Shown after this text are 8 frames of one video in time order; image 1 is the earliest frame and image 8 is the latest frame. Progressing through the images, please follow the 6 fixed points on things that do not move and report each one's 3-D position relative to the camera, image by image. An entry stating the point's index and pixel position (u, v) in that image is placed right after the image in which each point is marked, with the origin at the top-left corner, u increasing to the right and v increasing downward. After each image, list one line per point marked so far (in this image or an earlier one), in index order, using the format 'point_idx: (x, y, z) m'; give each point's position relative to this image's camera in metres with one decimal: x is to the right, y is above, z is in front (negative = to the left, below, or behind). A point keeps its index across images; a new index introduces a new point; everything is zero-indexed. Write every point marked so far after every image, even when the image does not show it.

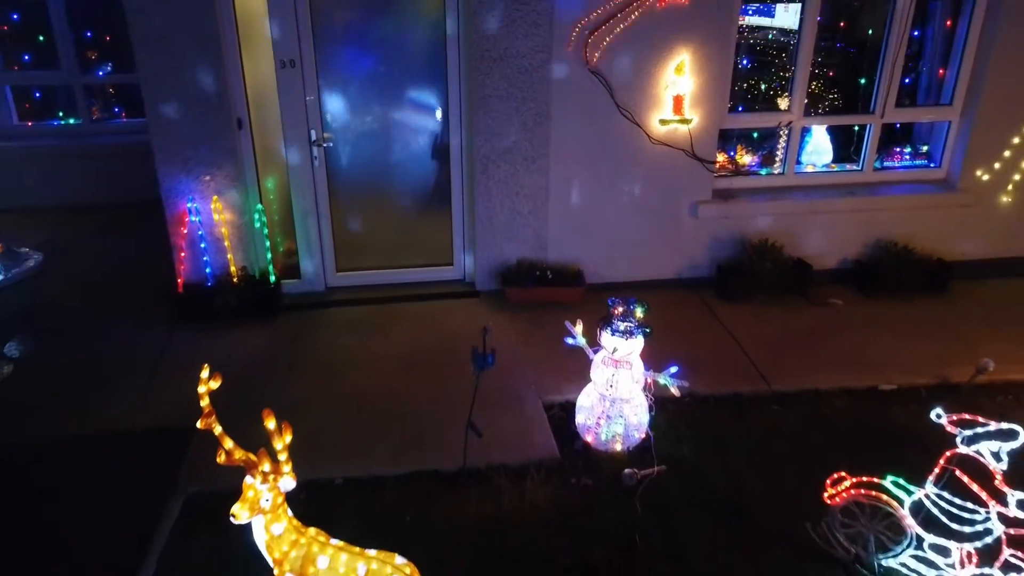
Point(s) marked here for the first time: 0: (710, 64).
0: (+0.6, +0.7, +4.5) m
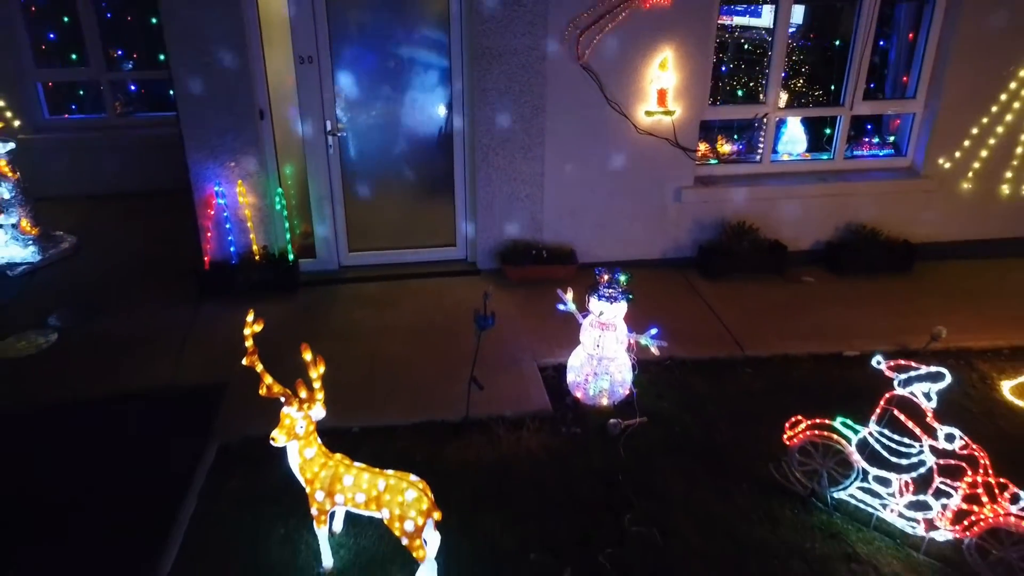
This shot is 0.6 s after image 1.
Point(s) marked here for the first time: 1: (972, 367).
0: (+0.6, +0.8, +5.0) m
1: (+1.4, -0.2, +4.4) m
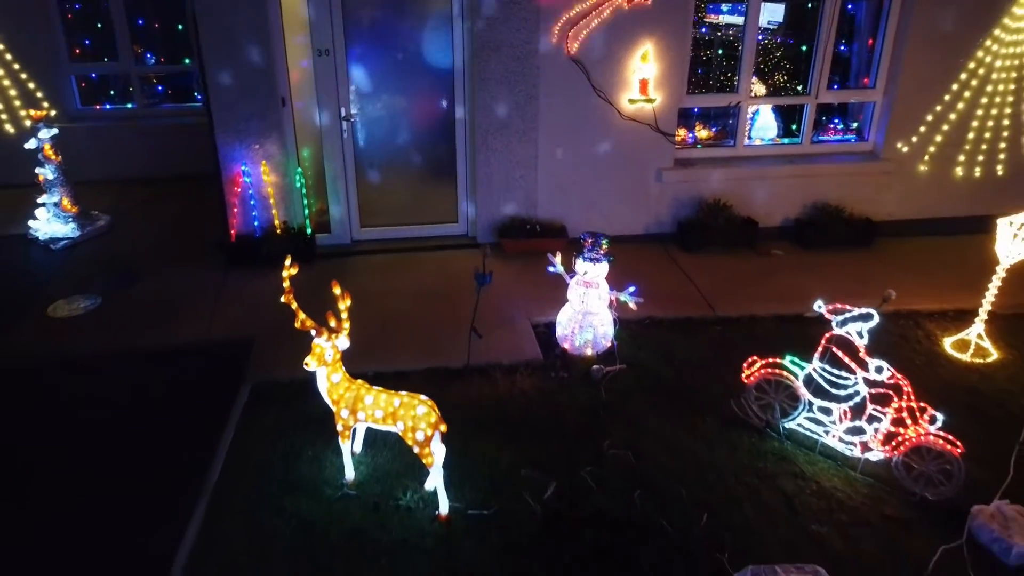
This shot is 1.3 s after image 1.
0: (+0.6, +0.9, +5.5) m
1: (+1.4, -0.1, +4.9) m
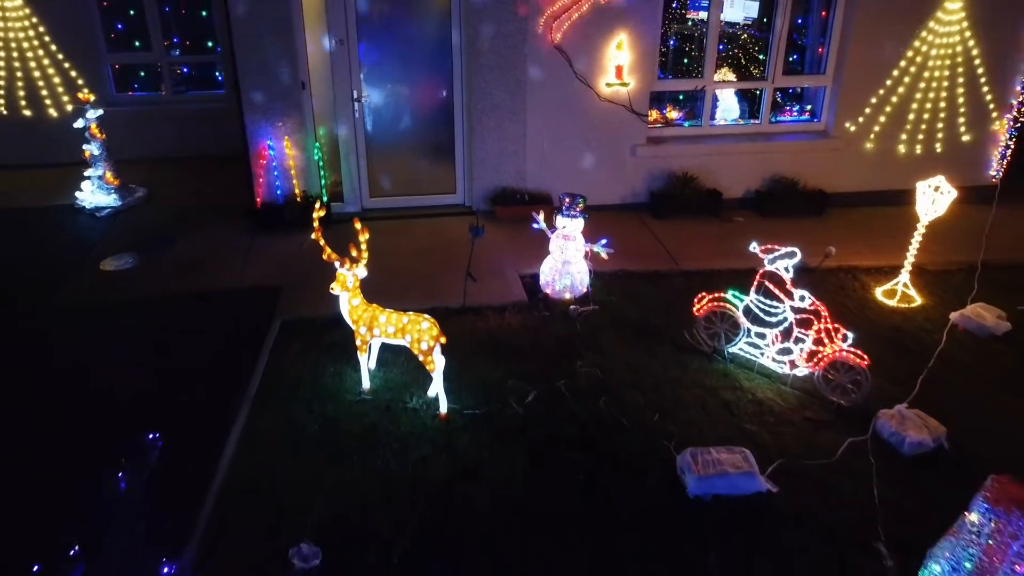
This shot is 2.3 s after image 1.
0: (+0.6, +1.1, +6.2) m
1: (+1.4, 0.0, +5.7) m
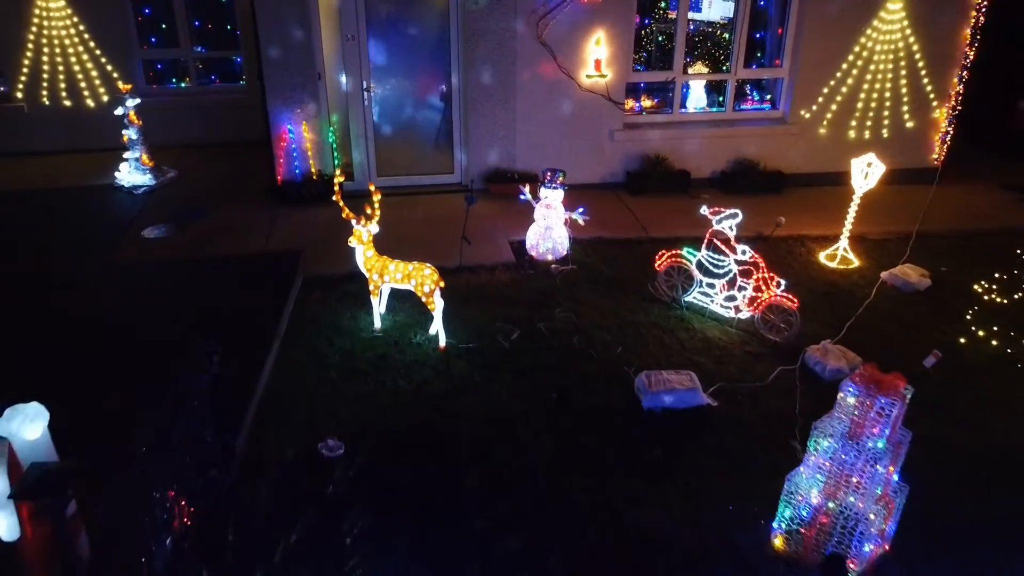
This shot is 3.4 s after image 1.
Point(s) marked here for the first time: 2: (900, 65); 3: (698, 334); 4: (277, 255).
0: (+0.5, +1.2, +7.1) m
1: (+1.3, +0.2, +6.5) m
2: (+2.0, +1.2, +7.4) m
3: (+0.7, -0.2, +5.2) m
4: (-1.0, +0.1, +6.2) m
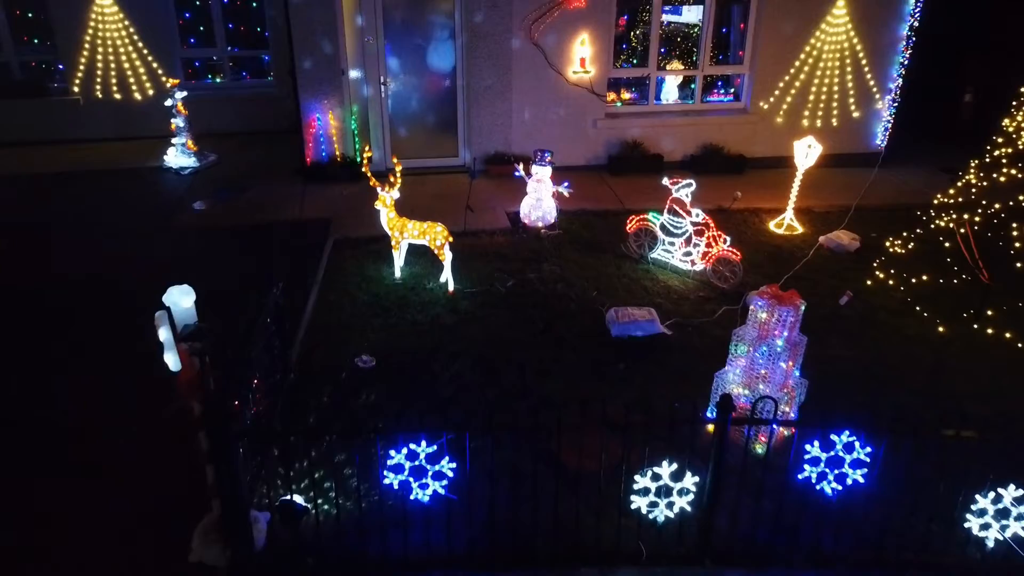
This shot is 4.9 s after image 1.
0: (+0.5, +1.4, +8.2) m
1: (+1.3, +0.4, +7.6) m
2: (+2.0, +1.3, +8.6) m
3: (+0.7, 0.0, +6.3) m
4: (-1.0, +0.3, +7.3) m
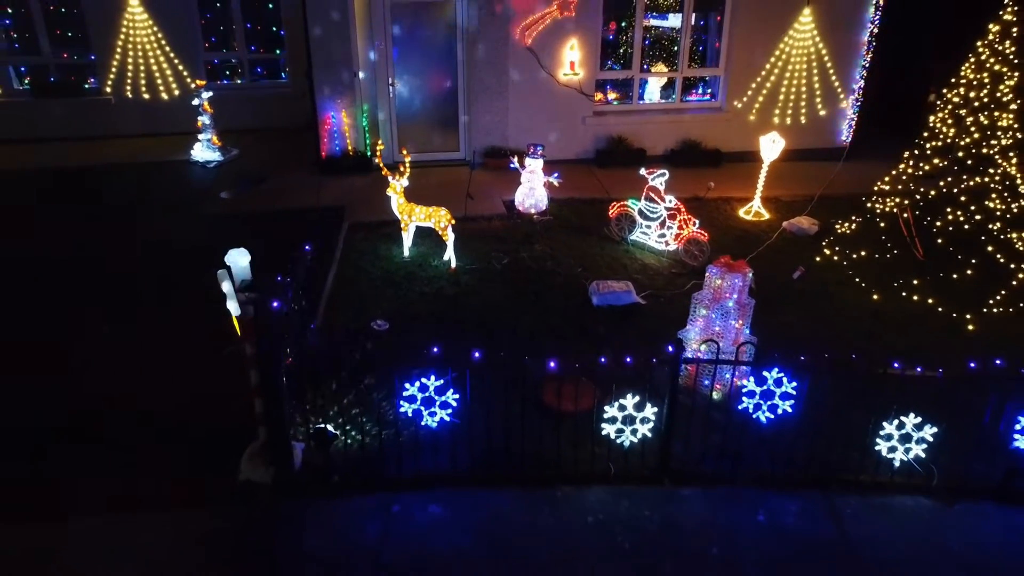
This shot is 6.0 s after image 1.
0: (+0.5, +1.5, +9.0) m
1: (+1.3, +0.5, +8.5) m
2: (+2.0, +1.5, +9.4) m
3: (+0.6, +0.1, +7.1) m
4: (-1.1, +0.4, +8.1) m
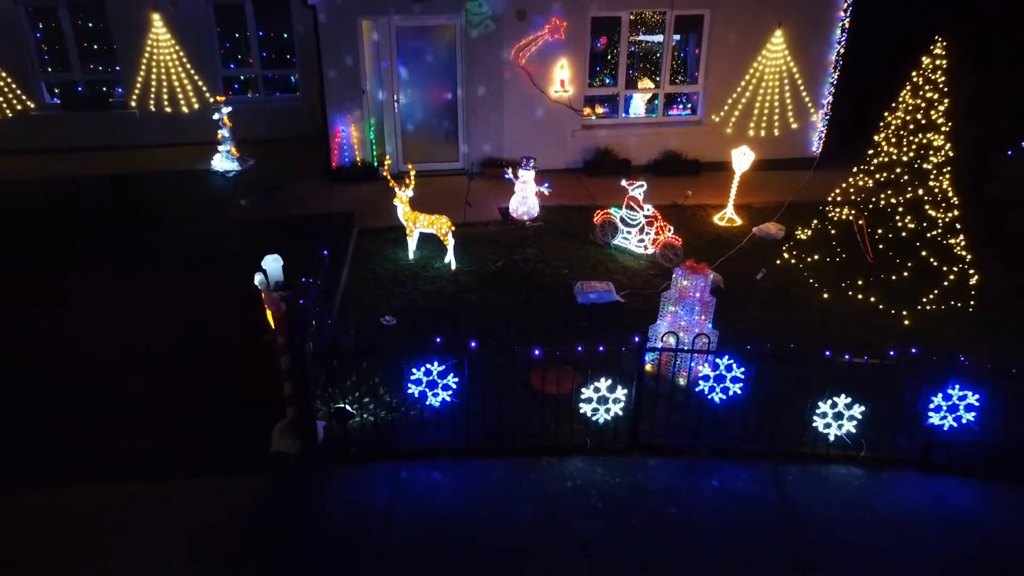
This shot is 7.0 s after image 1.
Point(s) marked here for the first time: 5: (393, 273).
0: (+0.4, +1.5, +9.8) m
1: (+1.2, +0.5, +9.3) m
2: (+2.0, +1.5, +10.2) m
3: (+0.6, +0.1, +7.9) m
4: (-1.1, +0.4, +8.9) m
5: (-0.6, +0.1, +7.6) m
